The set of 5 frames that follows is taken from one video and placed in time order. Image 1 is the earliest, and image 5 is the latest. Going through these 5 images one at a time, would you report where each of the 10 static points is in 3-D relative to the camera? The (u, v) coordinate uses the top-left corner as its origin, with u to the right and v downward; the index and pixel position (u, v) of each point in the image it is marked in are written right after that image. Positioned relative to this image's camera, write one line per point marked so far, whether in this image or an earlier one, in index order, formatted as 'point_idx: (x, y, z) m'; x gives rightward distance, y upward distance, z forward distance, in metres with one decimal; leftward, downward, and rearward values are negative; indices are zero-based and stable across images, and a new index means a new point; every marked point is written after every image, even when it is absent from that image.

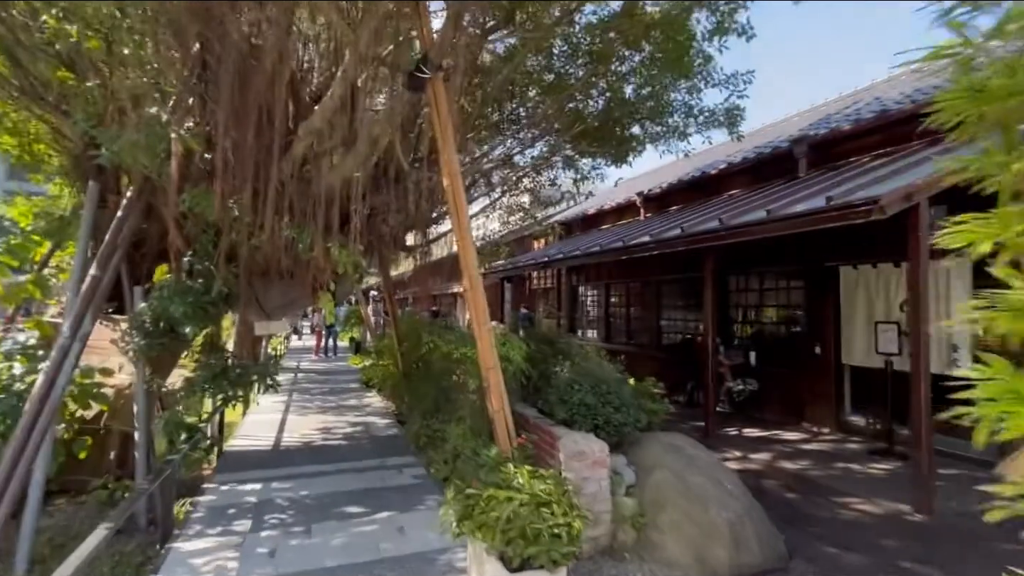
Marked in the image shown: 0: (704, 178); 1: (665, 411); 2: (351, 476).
0: (+4.3, +2.5, +10.8) m
1: (+1.9, -1.4, +5.3) m
2: (-2.0, -2.4, +6.0) m
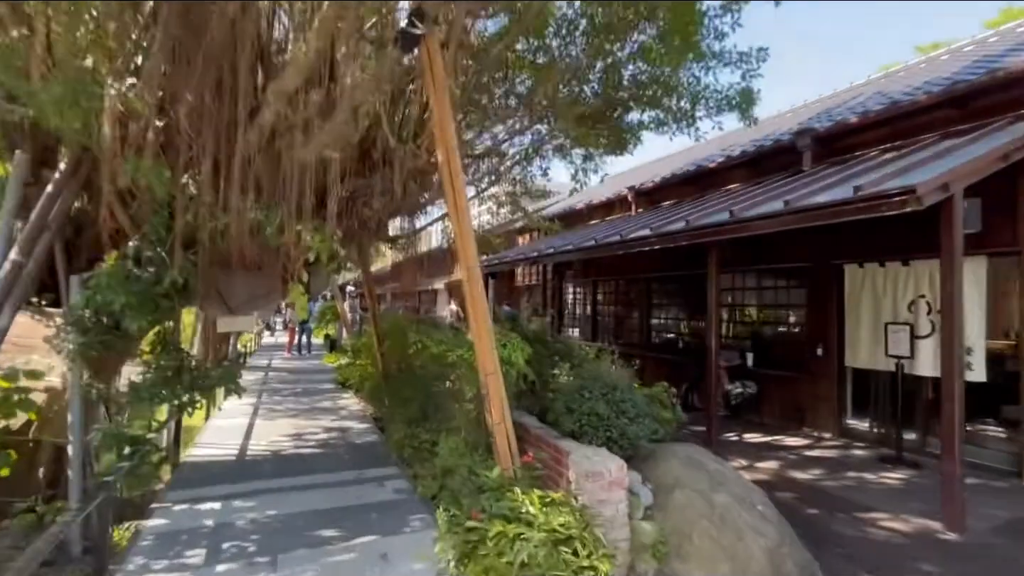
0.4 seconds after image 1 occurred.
0: (+4.1, +2.5, +10.4) m
1: (+1.9, -1.4, +4.8) m
2: (-2.1, -2.3, +5.4) m
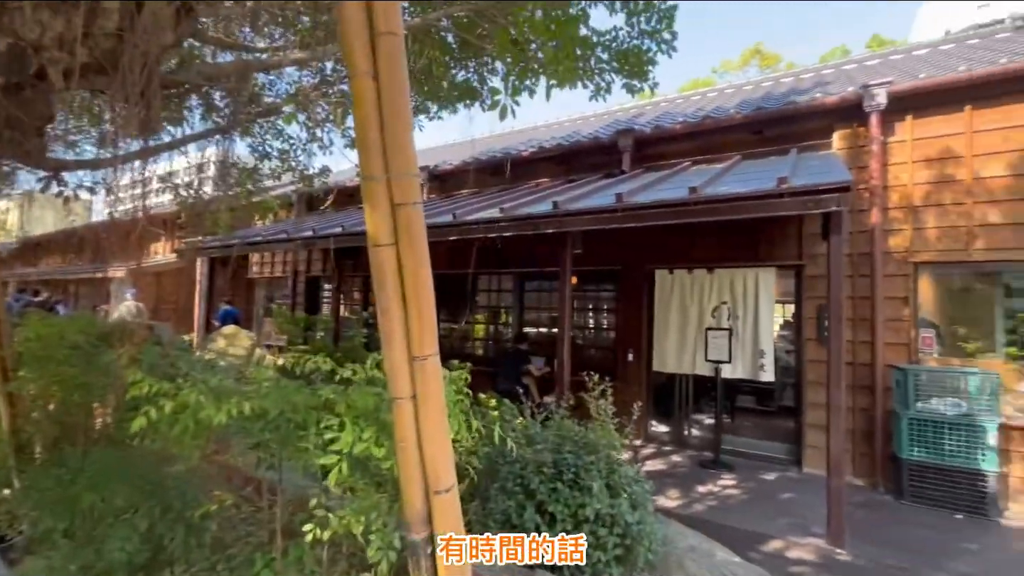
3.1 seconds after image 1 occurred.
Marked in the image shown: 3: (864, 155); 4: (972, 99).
0: (0.0, +2.5, +9.4) m
1: (+1.0, -1.4, +3.4) m
2: (-2.7, -2.1, +1.8) m
3: (+4.8, +1.8, +6.5) m
4: (+5.7, +2.3, +5.9) m
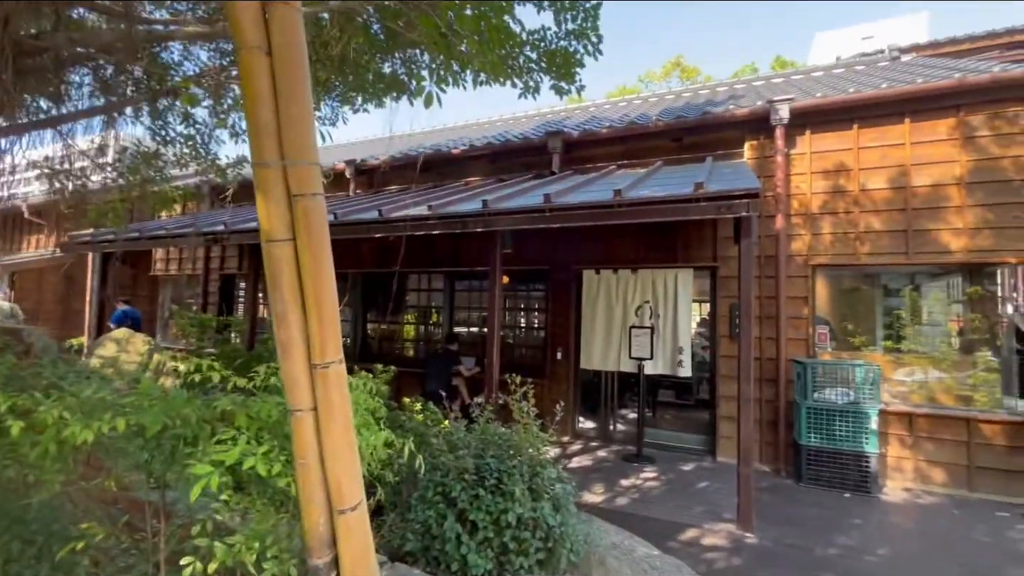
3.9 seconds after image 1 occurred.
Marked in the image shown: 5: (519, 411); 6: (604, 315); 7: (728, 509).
0: (-1.4, +2.5, +9.2) m
1: (+0.4, -1.4, +3.4) m
2: (-3.0, -2.1, +1.3) m
3: (+3.8, +1.8, +7.0) m
4: (+4.8, +2.3, +6.6) m
5: (+0.1, -0.9, +3.5) m
6: (+1.5, -0.4, +7.8) m
7: (+2.4, -2.4, +5.3) m
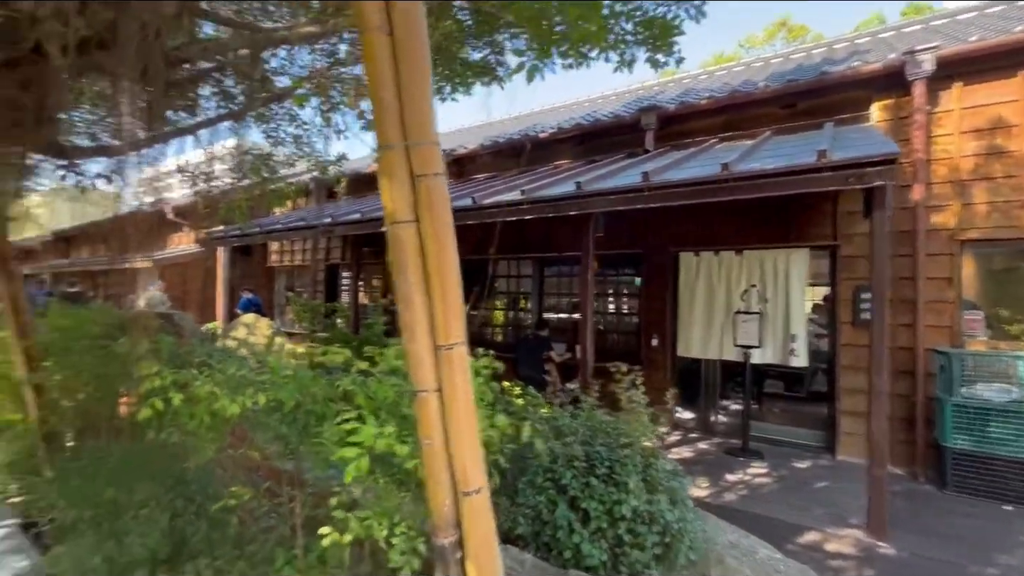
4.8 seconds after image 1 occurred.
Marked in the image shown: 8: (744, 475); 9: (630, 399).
0: (+0.3, +2.8, +9.1) m
1: (+1.1, -1.3, +3.2) m
2: (-2.6, -2.1, +1.8) m
3: (+5.0, +2.1, +6.1) m
4: (+5.9, +2.6, +5.5) m
5: (+0.8, -0.8, +3.3) m
6: (+3.0, -0.2, +7.4) m
7: (+3.4, -2.2, +4.7) m
8: (+2.8, -2.3, +5.8) m
9: (+0.8, -0.8, +3.4) m
